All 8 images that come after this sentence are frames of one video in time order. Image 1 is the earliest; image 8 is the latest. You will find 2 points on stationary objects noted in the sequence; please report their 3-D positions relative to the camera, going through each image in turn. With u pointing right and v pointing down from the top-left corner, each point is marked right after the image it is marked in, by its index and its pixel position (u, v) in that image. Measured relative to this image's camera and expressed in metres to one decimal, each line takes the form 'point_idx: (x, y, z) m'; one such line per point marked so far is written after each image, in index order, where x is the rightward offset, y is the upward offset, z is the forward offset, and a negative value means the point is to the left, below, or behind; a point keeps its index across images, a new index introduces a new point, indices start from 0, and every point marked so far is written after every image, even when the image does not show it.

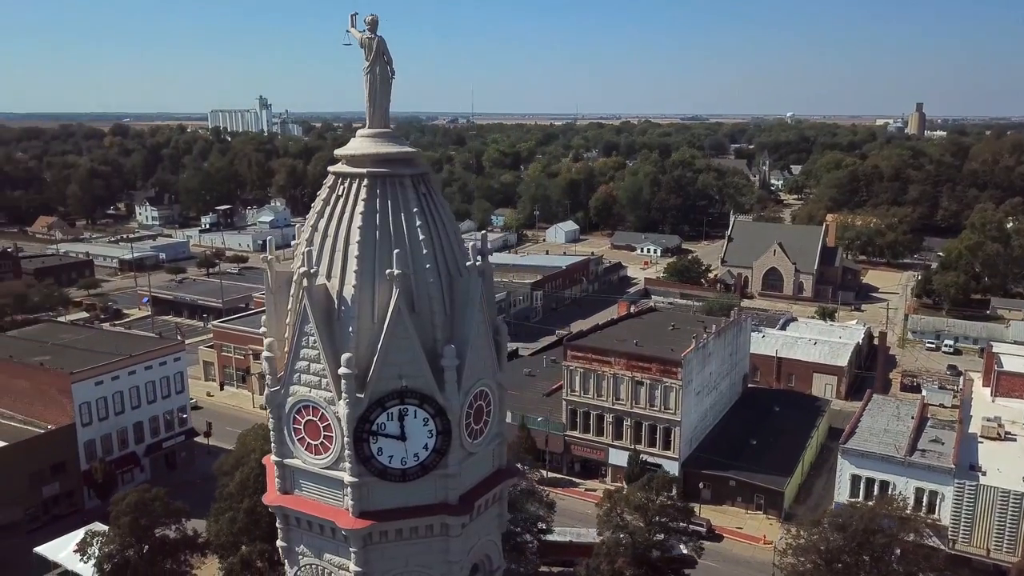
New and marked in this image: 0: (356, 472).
0: (-1.2, -1.3, +6.0) m
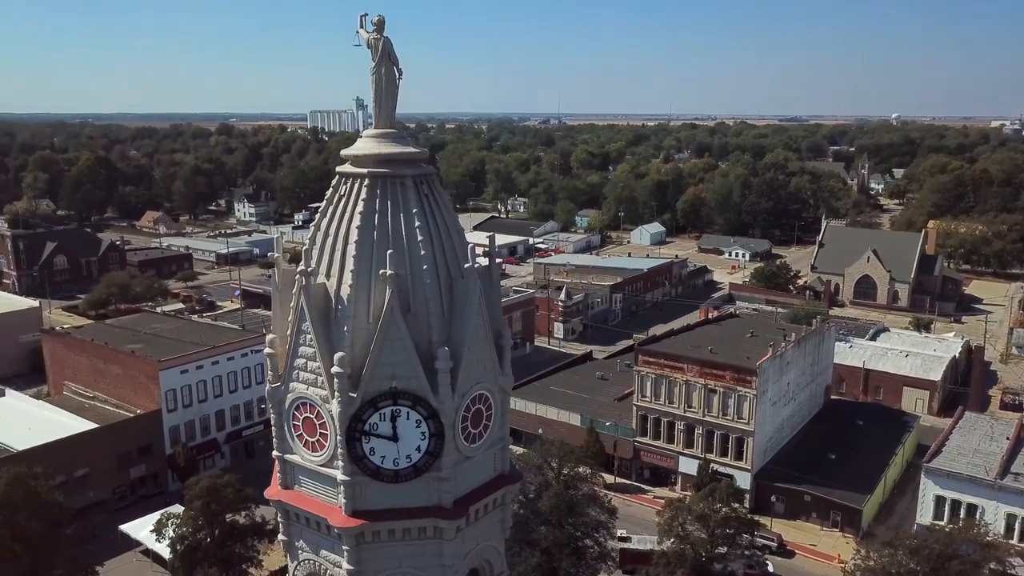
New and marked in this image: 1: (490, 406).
0: (-1.2, -1.3, +6.0) m
1: (-0.2, -0.9, +6.5) m
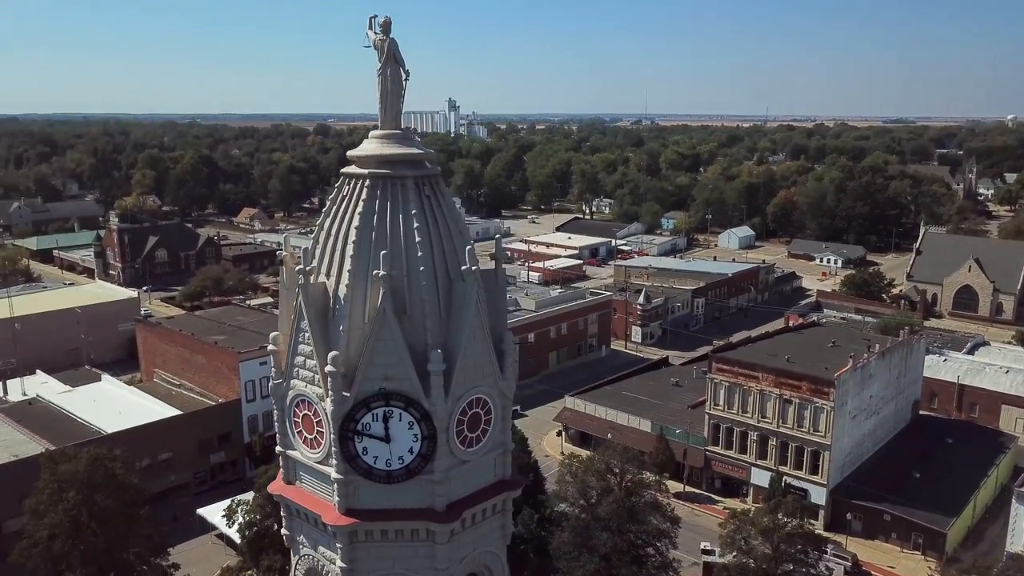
0: (-1.3, -1.3, +6.1) m
1: (-0.2, -0.9, +6.4) m
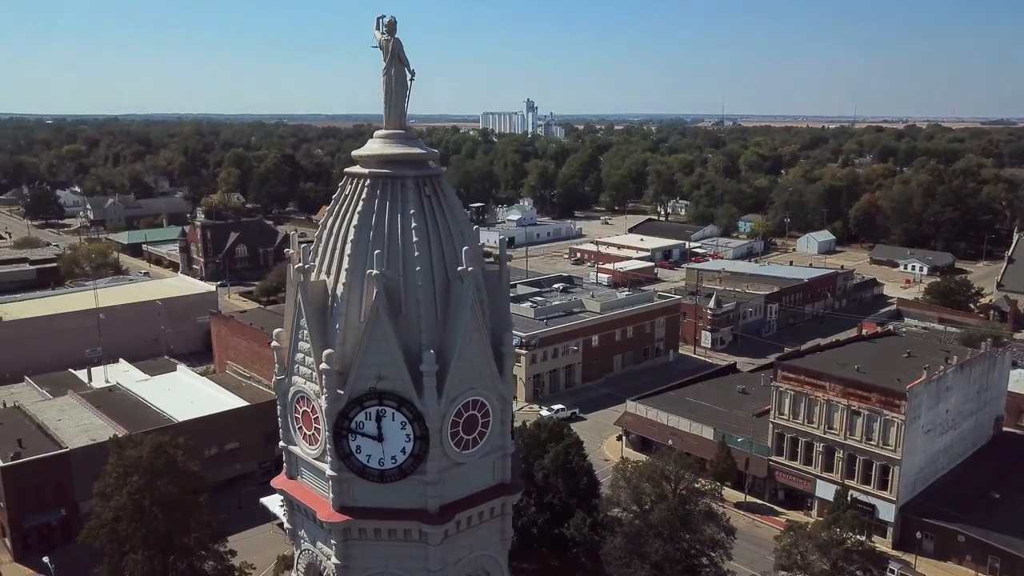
0: (-1.3, -1.3, +6.1) m
1: (-0.2, -1.0, +6.3) m
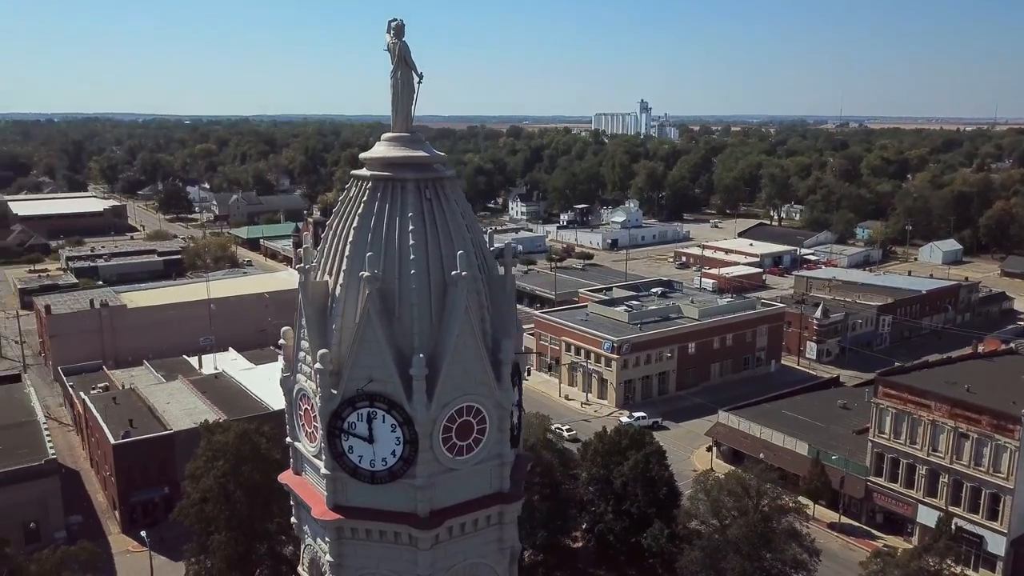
0: (-1.4, -1.3, +6.2) m
1: (-0.2, -1.0, +6.3) m
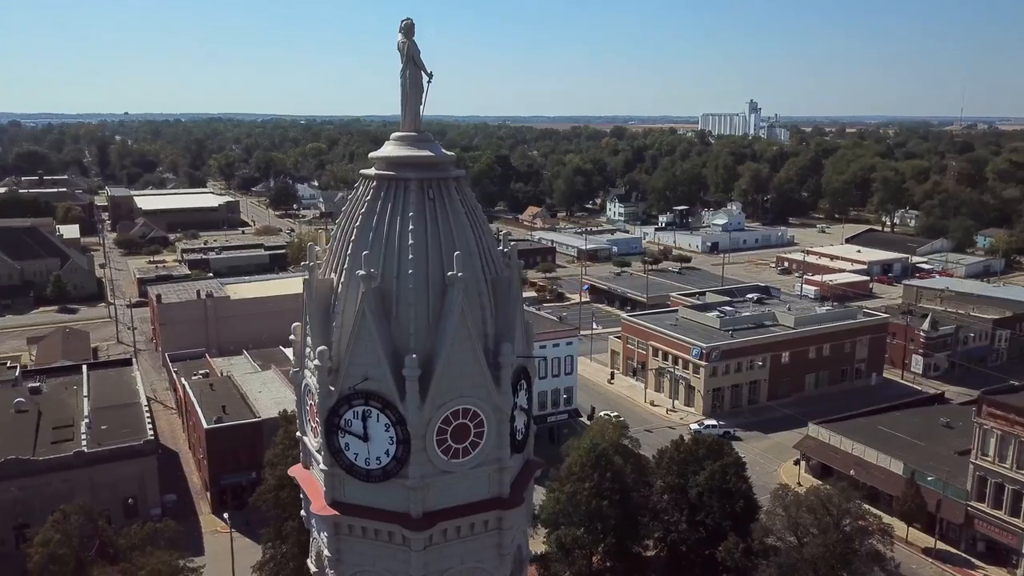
0: (-1.4, -1.3, +6.2) m
1: (-0.2, -1.0, +6.2) m
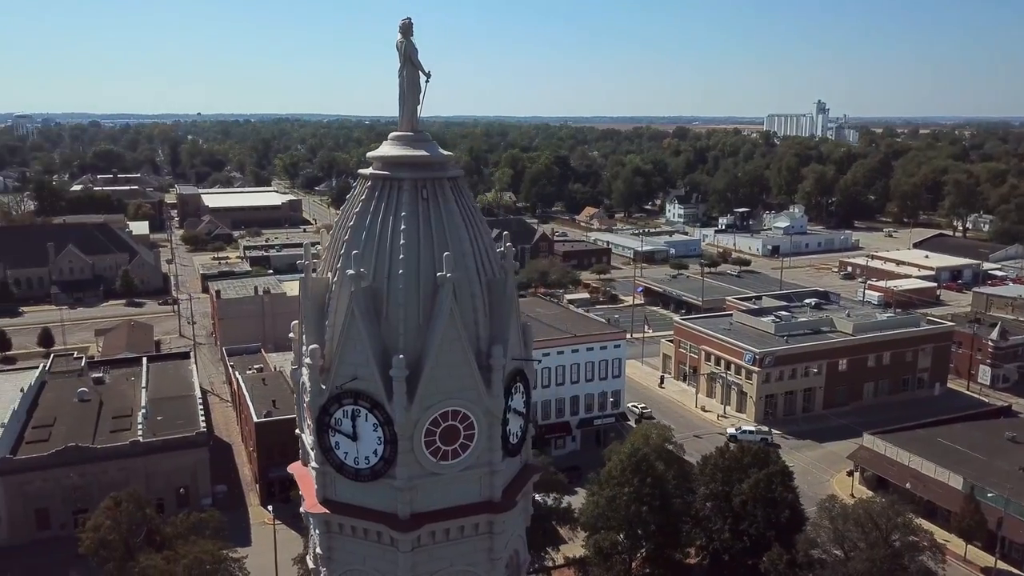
0: (-1.4, -1.3, +6.3) m
1: (-0.3, -1.0, +6.1) m
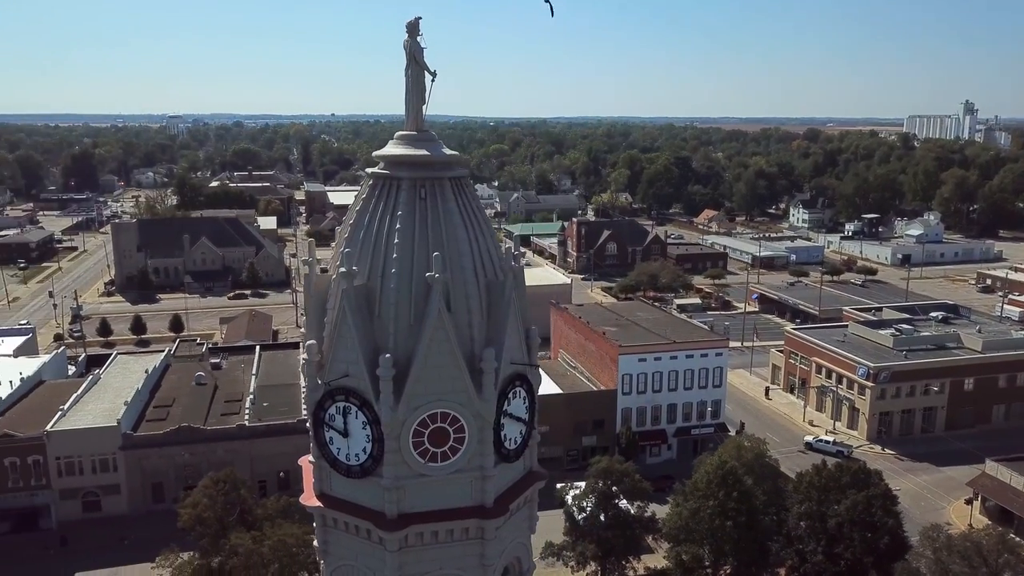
0: (-1.5, -1.3, +6.4) m
1: (-0.3, -1.0, +6.0) m
